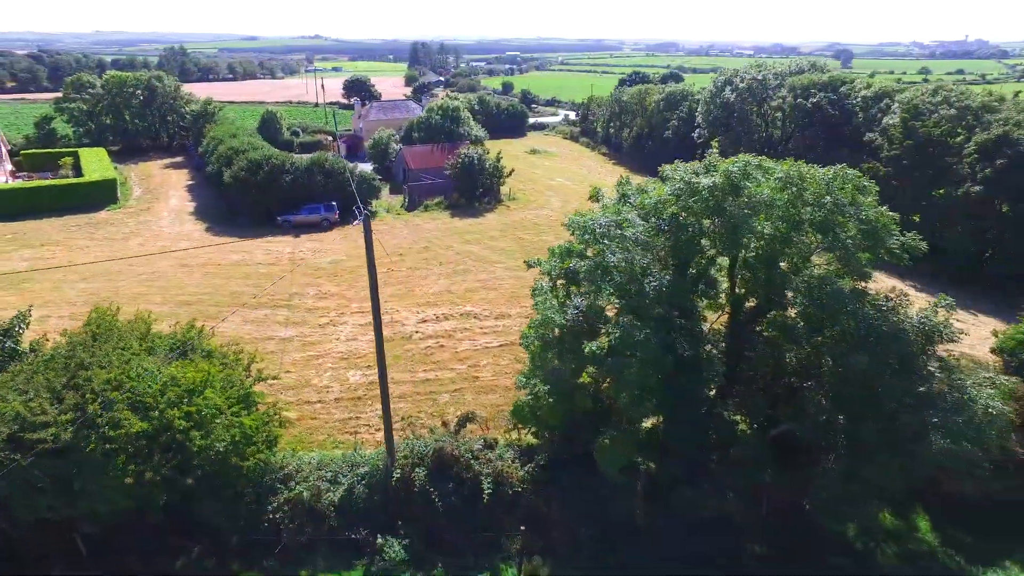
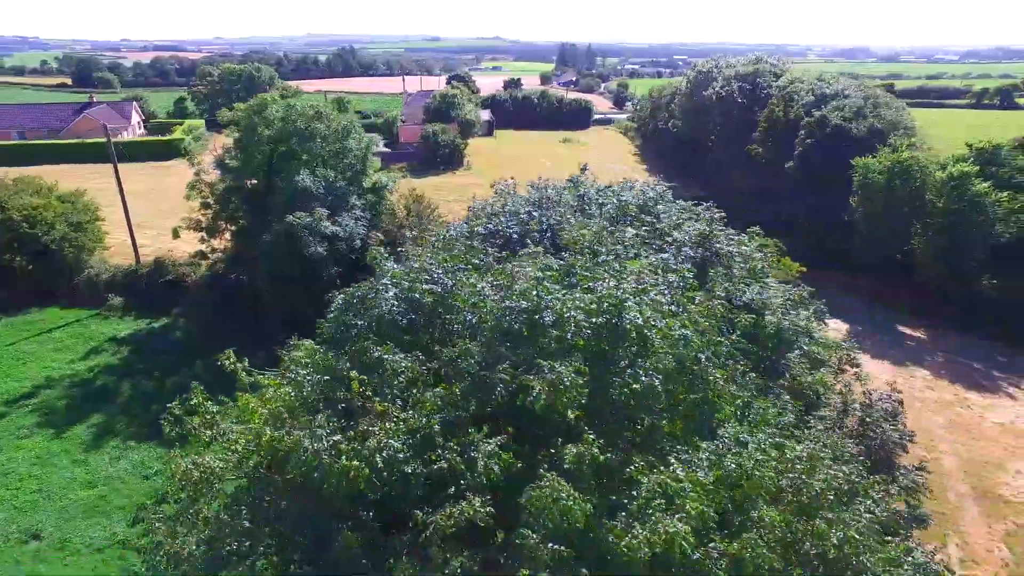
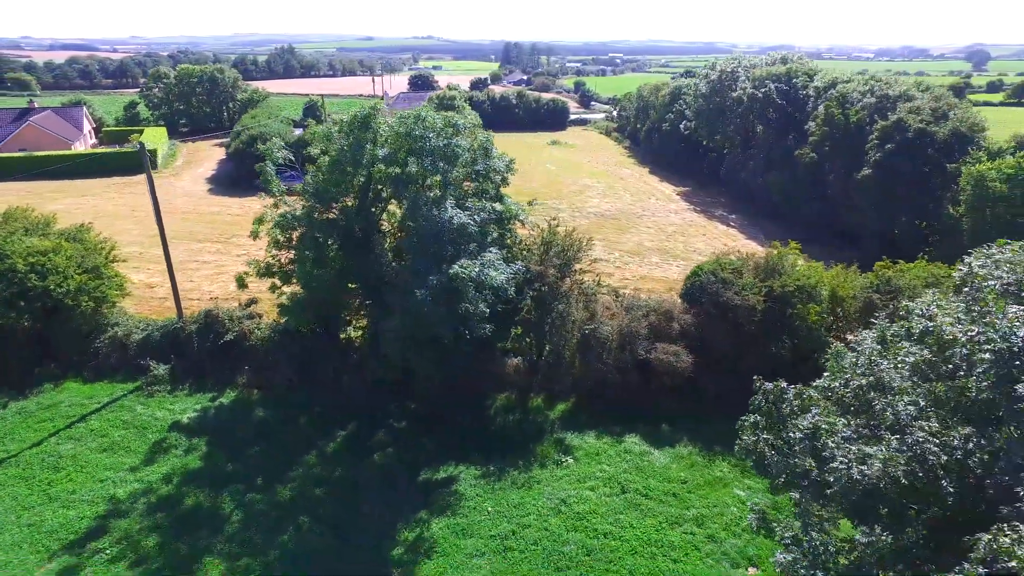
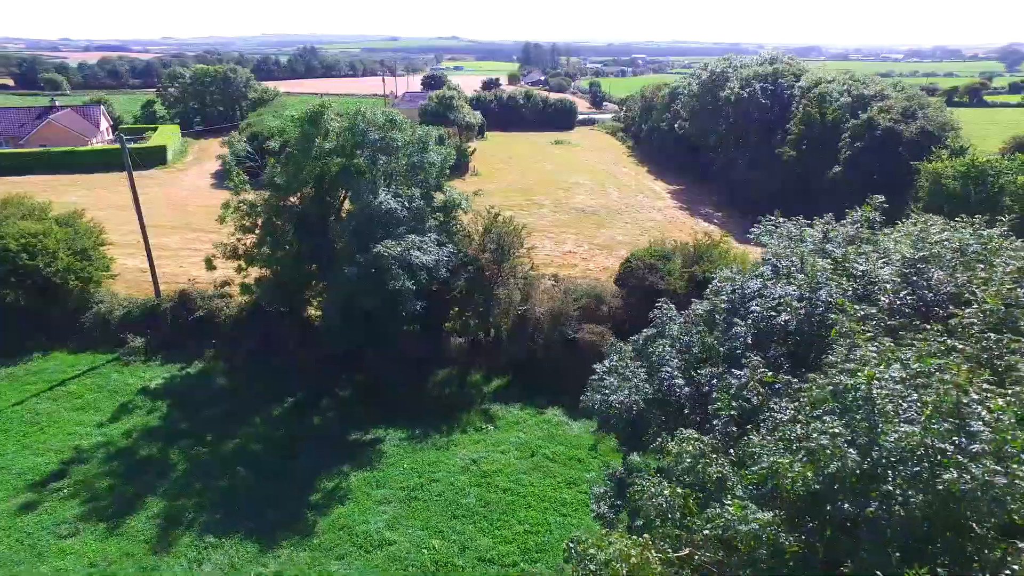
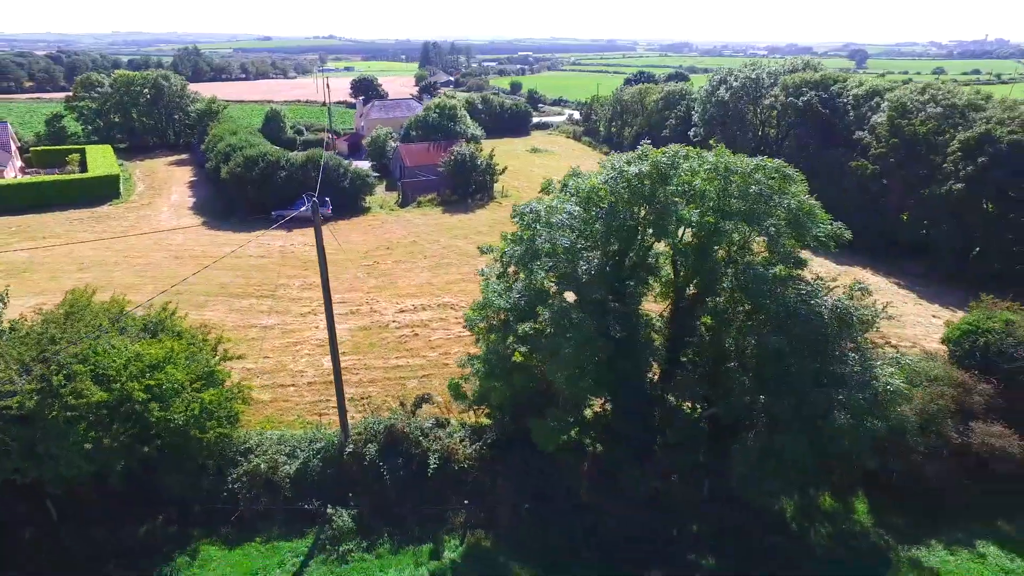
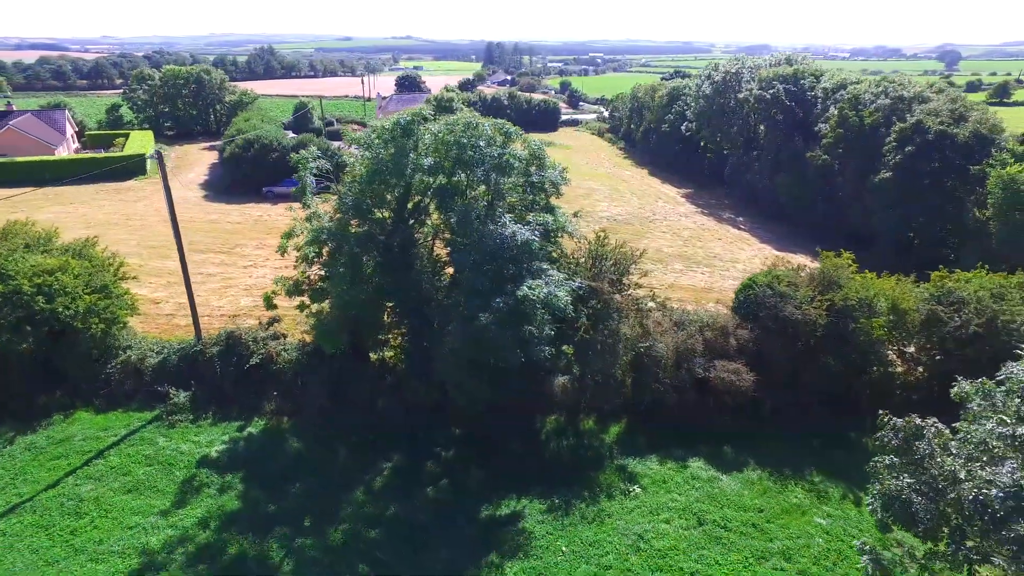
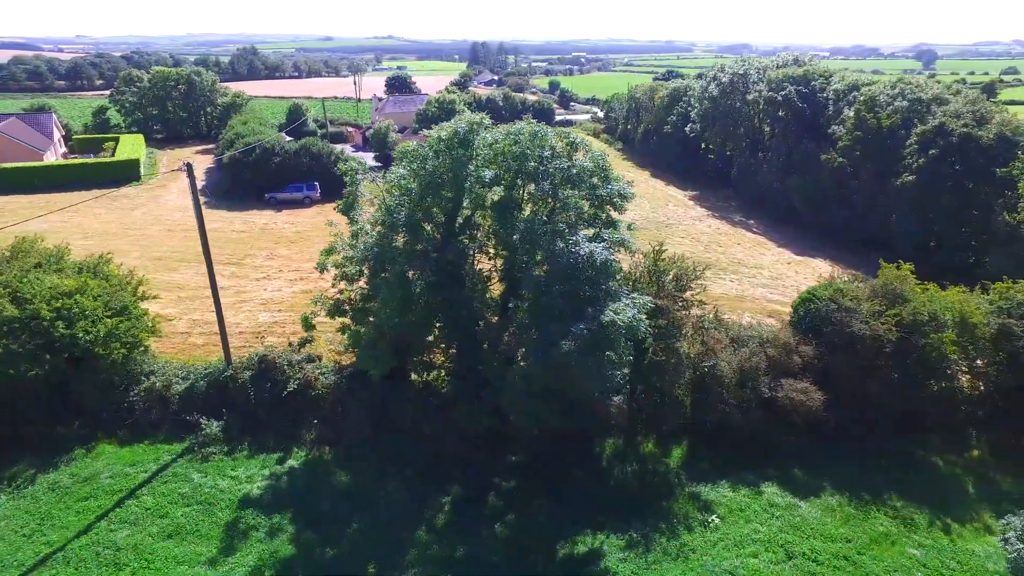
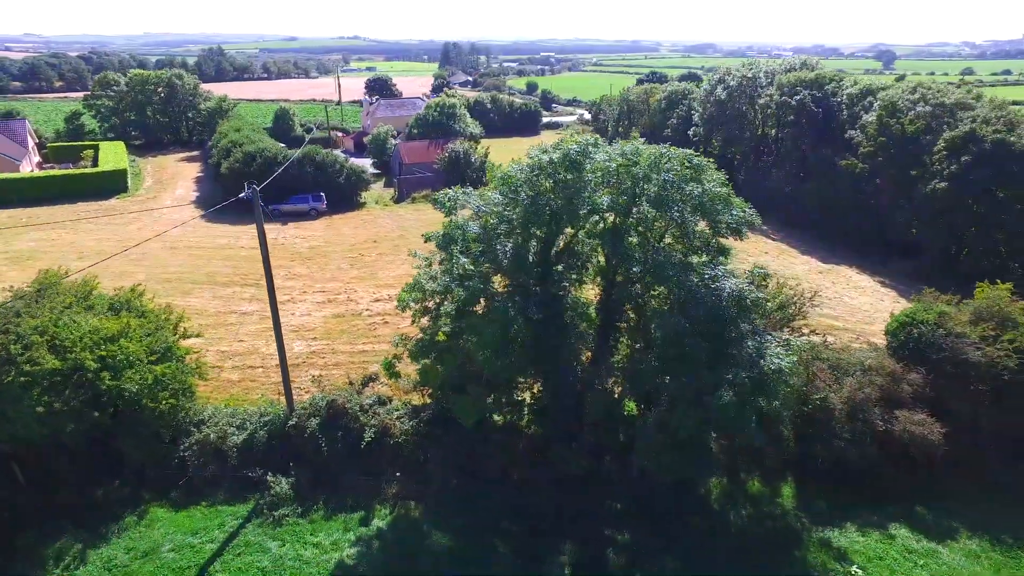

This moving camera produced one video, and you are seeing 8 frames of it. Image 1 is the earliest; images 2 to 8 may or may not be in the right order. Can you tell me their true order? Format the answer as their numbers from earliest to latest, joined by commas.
5, 8, 7, 6, 3, 4, 2
